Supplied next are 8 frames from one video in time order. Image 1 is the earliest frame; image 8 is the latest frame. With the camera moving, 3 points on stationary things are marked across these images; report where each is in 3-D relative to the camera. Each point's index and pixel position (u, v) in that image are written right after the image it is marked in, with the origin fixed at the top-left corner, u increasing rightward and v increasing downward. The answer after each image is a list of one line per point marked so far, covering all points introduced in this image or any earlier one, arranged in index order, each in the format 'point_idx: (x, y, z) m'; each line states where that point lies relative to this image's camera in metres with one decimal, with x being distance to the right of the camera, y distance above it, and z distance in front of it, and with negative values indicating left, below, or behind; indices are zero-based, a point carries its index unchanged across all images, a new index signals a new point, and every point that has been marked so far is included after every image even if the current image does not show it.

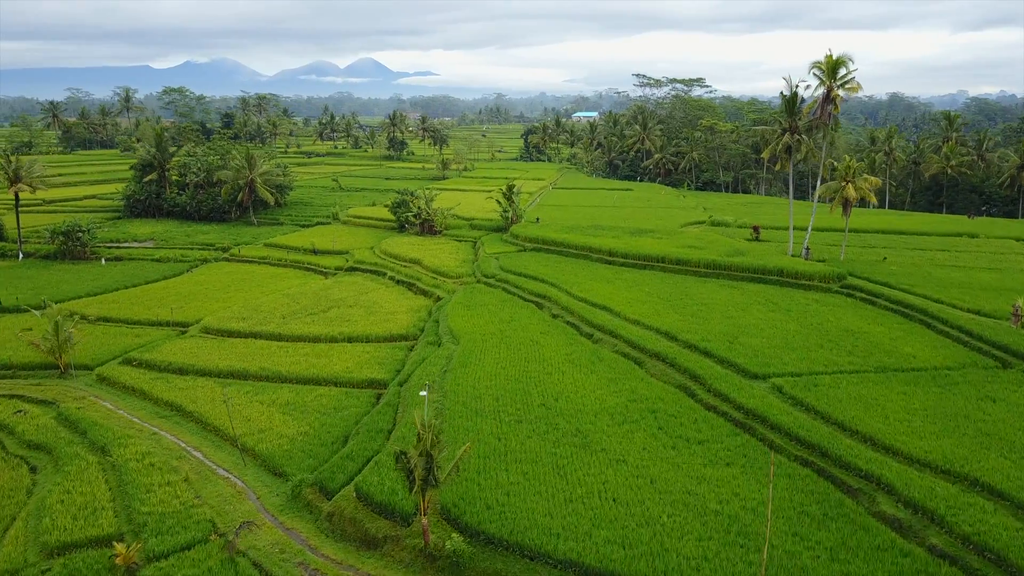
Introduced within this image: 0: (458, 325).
0: (-1.3, -0.9, +18.8) m
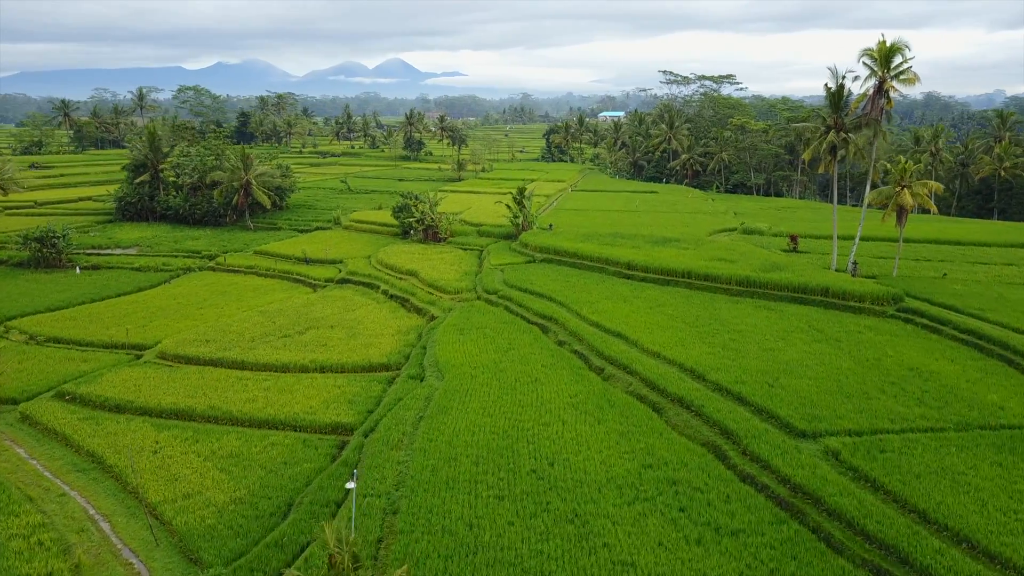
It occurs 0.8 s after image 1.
0: (-1.3, -1.3, +16.1) m
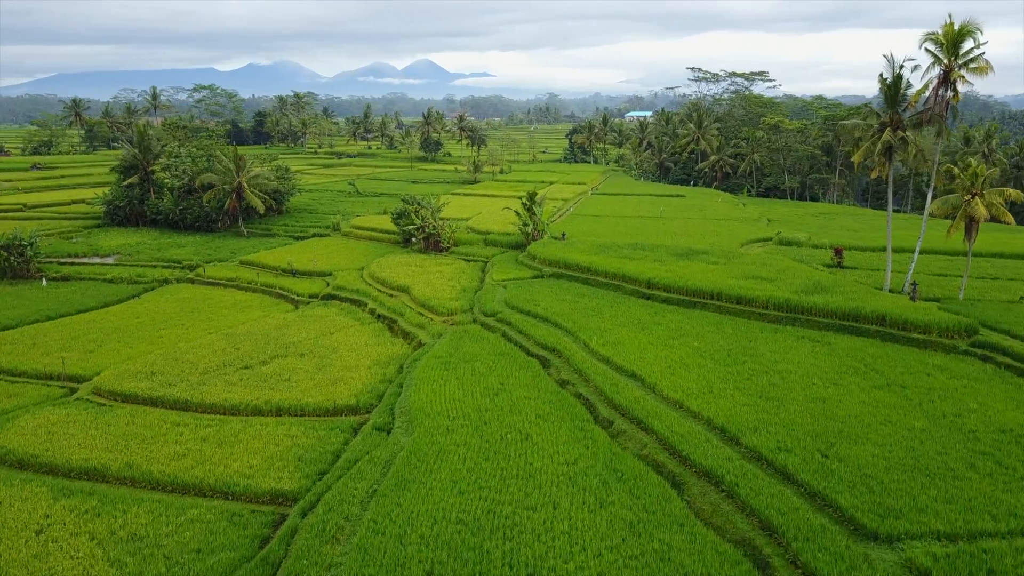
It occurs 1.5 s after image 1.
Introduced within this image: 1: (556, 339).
0: (-1.4, -1.8, +13.4) m
1: (+0.9, -1.0, +15.9) m
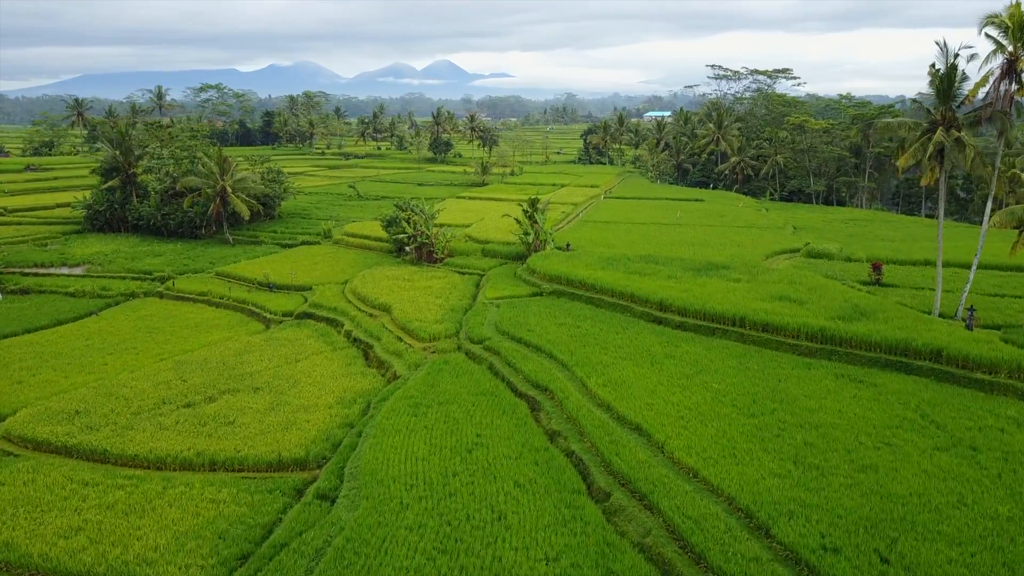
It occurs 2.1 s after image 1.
0: (-1.8, -2.2, +11.0) m
1: (+0.6, -1.5, +13.5) m
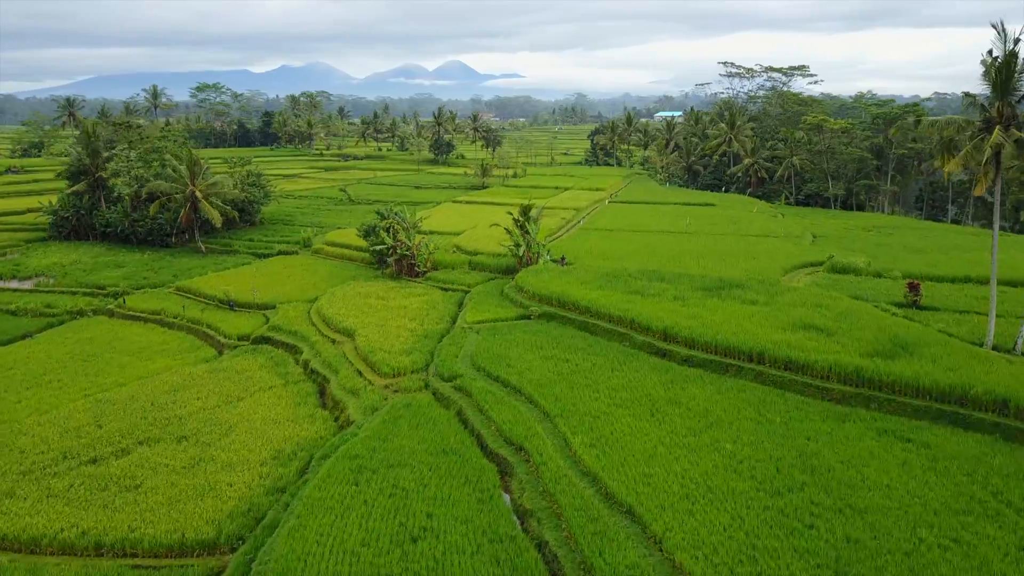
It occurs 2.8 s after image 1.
0: (-2.2, -2.7, +8.7) m
1: (+0.2, -1.9, +11.1) m
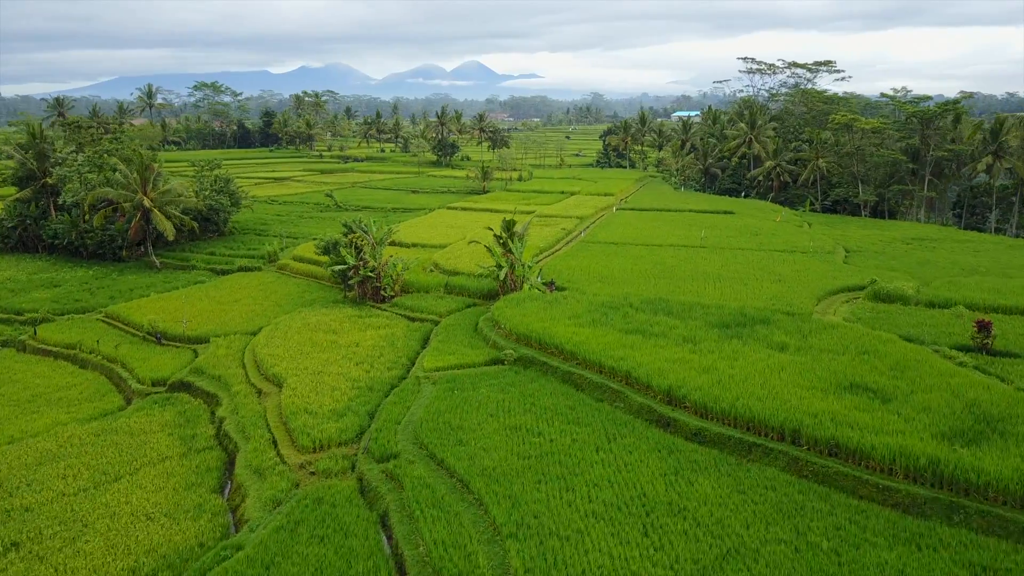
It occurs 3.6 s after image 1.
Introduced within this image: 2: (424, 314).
0: (-2.9, -3.3, +5.4) m
1: (-0.5, -2.6, +7.8) m
2: (-1.9, -0.6, +17.6) m
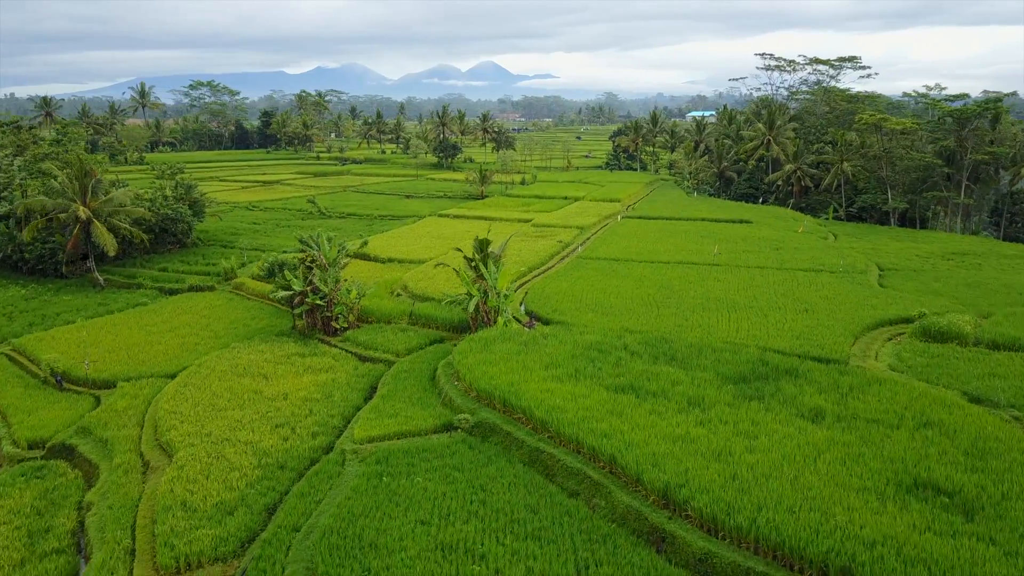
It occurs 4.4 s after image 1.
0: (-3.7, -3.9, +2.5) m
1: (-1.2, -3.2, +4.8) m
2: (-2.4, -1.2, +14.7) m
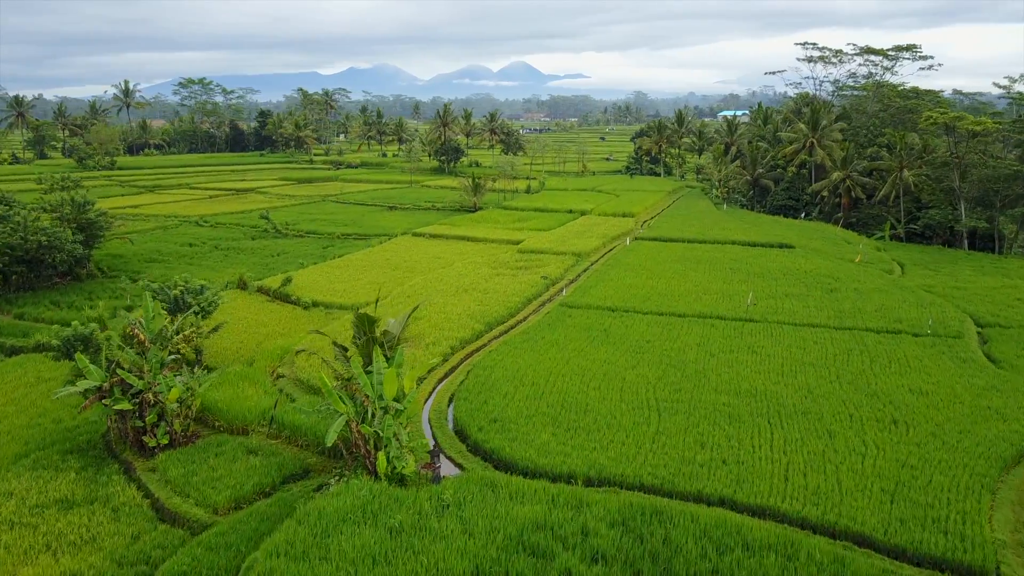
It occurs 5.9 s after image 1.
0: (-5.3, -5.1, -3.2) m
1: (-2.7, -4.4, -1.0) m
2: (-3.5, -2.4, +8.9) m
